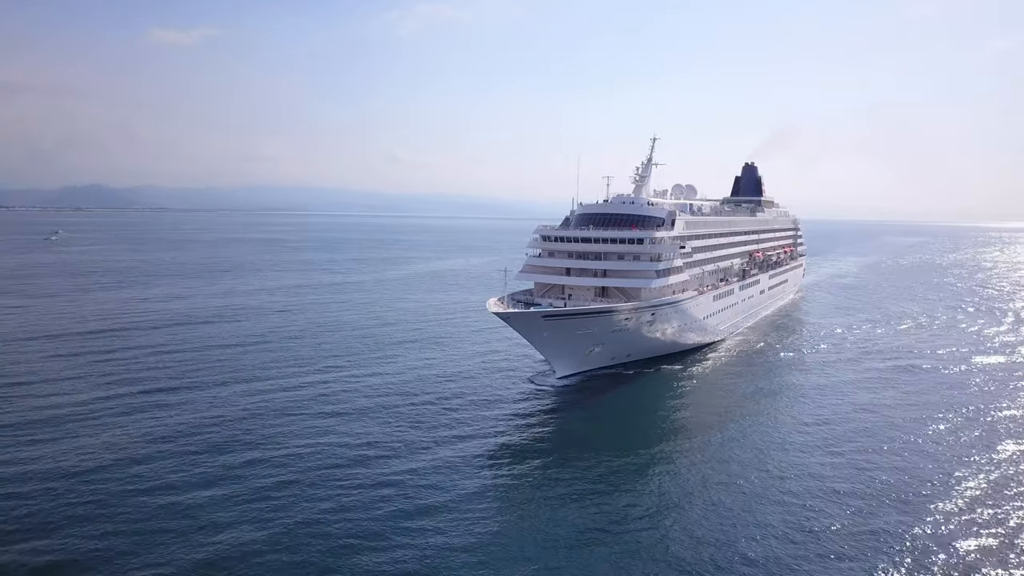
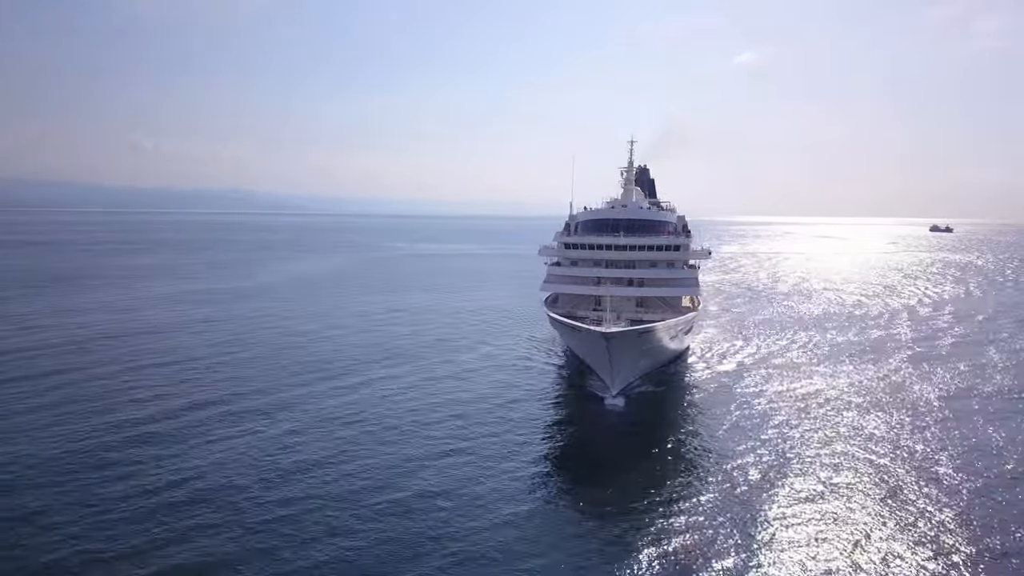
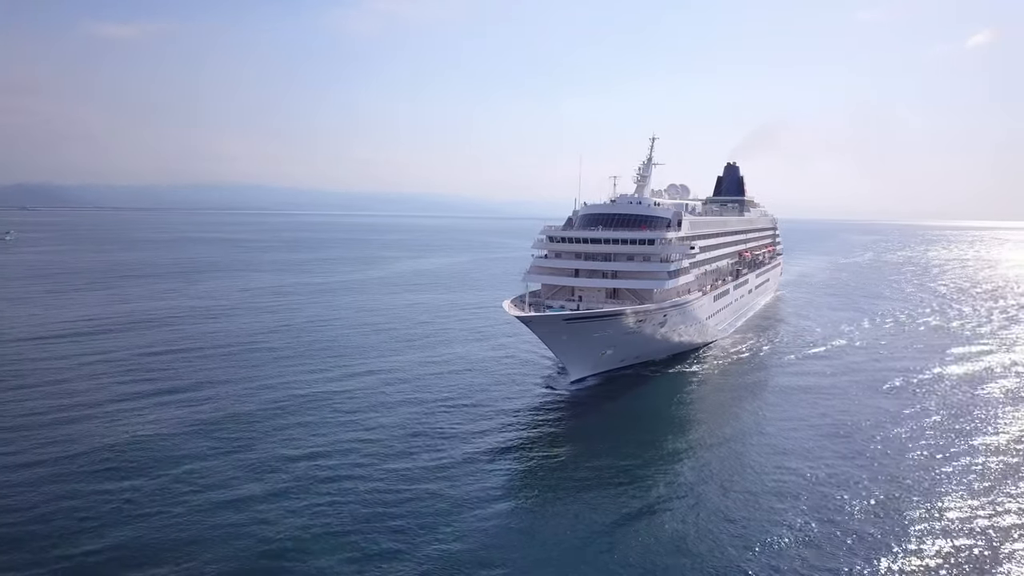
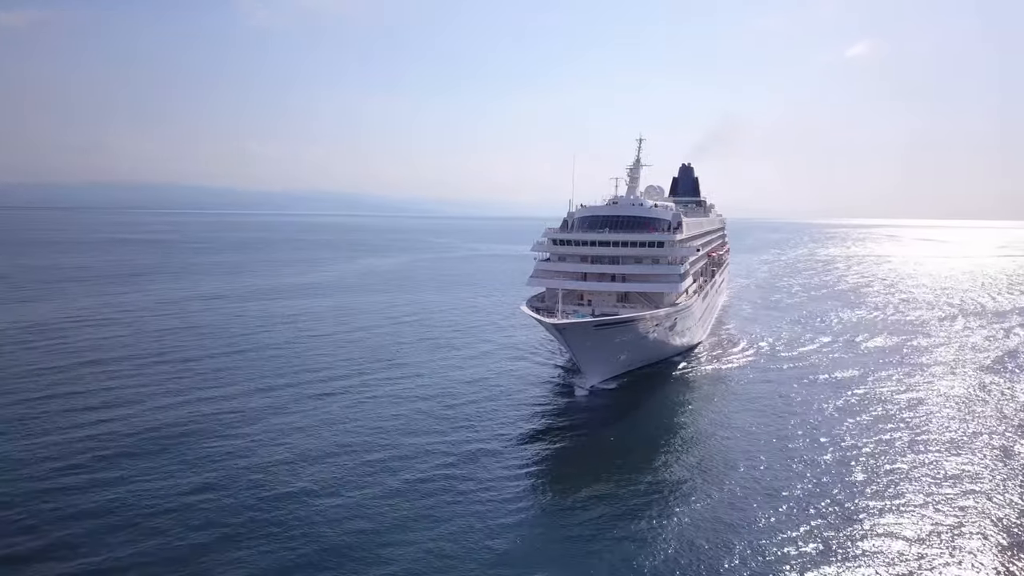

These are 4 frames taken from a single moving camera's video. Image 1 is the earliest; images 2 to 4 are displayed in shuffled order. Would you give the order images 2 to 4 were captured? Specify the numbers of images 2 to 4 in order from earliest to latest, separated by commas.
3, 4, 2
